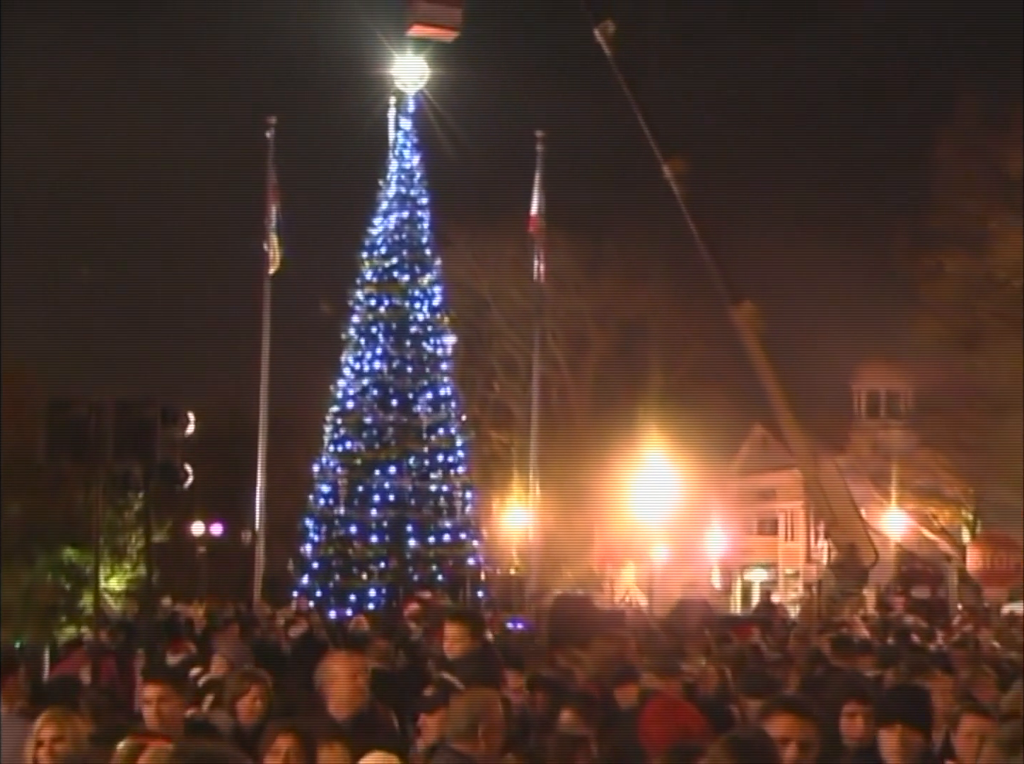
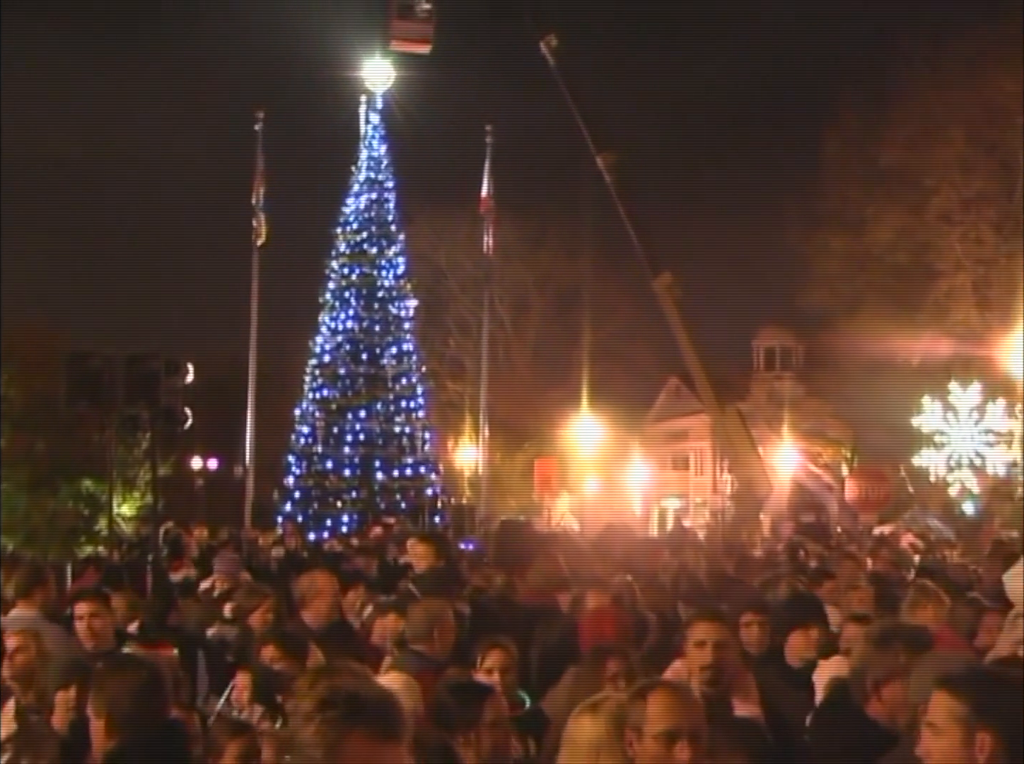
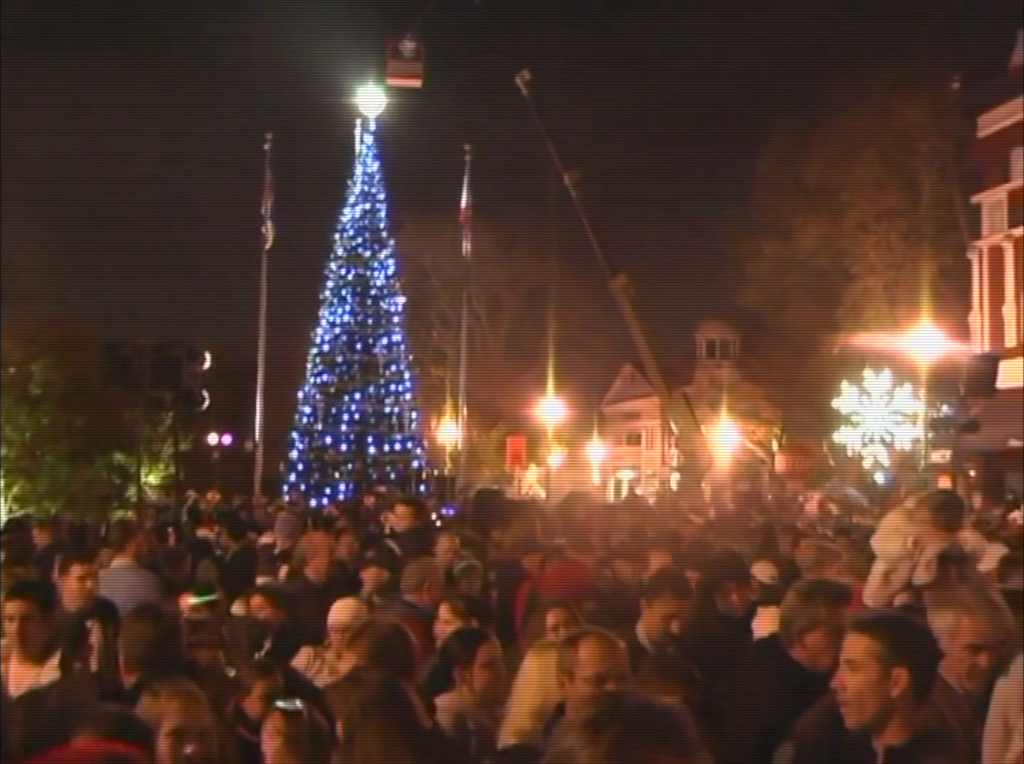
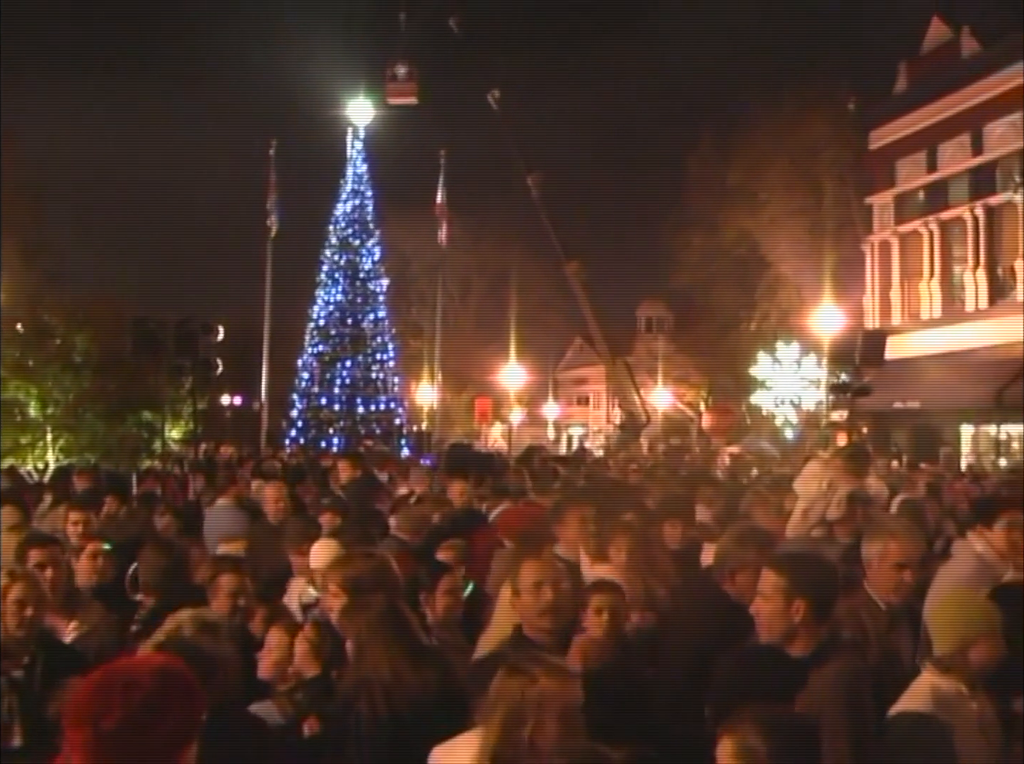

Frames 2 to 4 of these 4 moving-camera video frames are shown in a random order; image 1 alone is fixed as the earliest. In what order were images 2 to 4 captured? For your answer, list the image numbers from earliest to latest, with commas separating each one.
2, 3, 4
